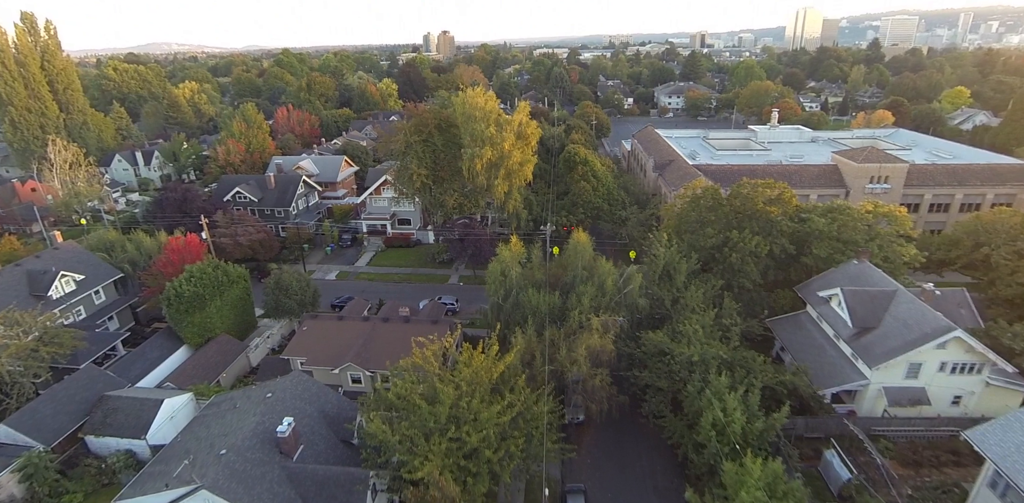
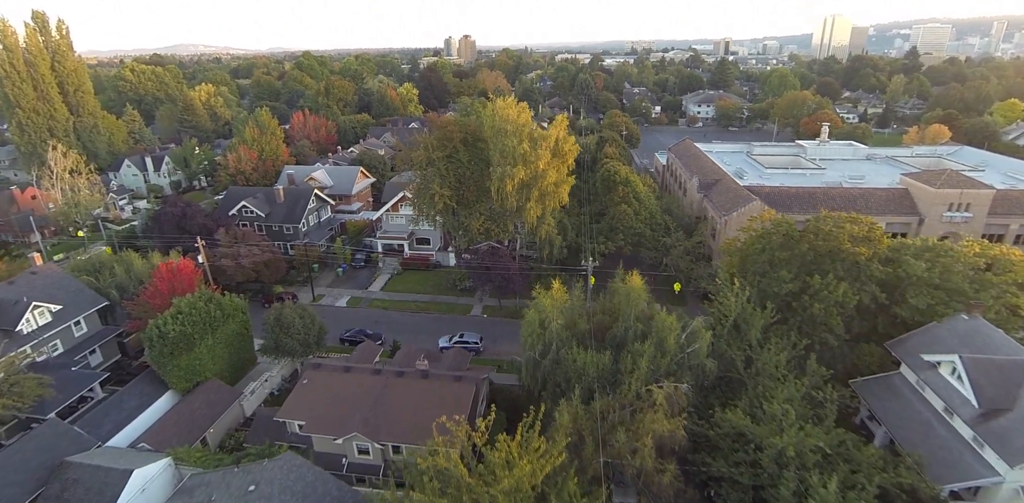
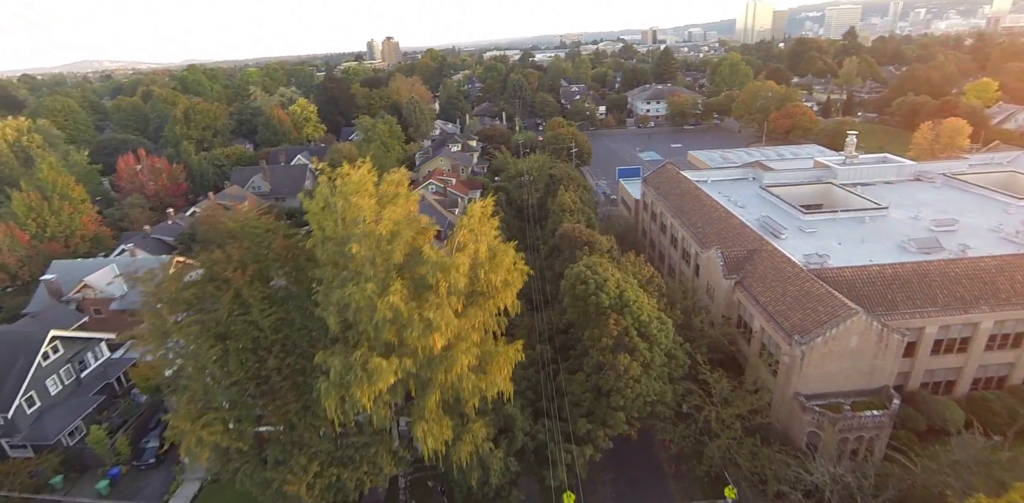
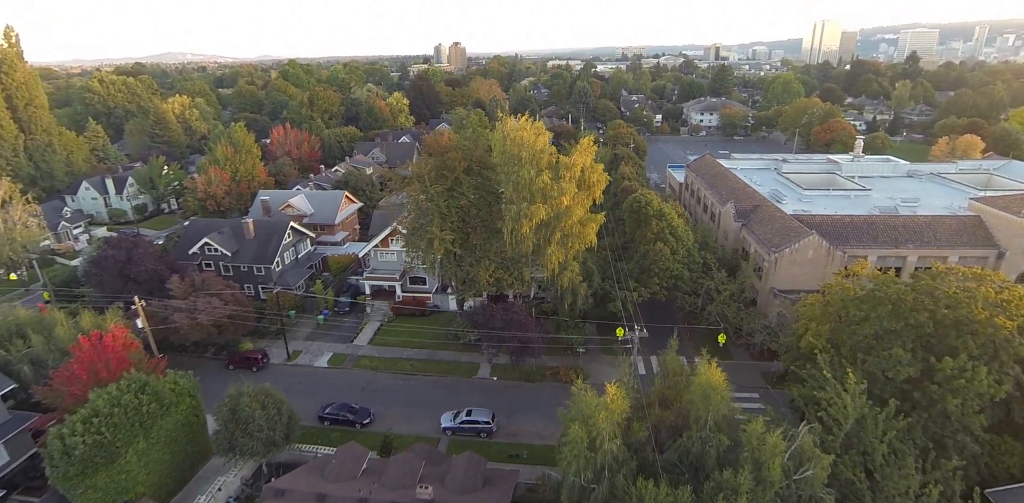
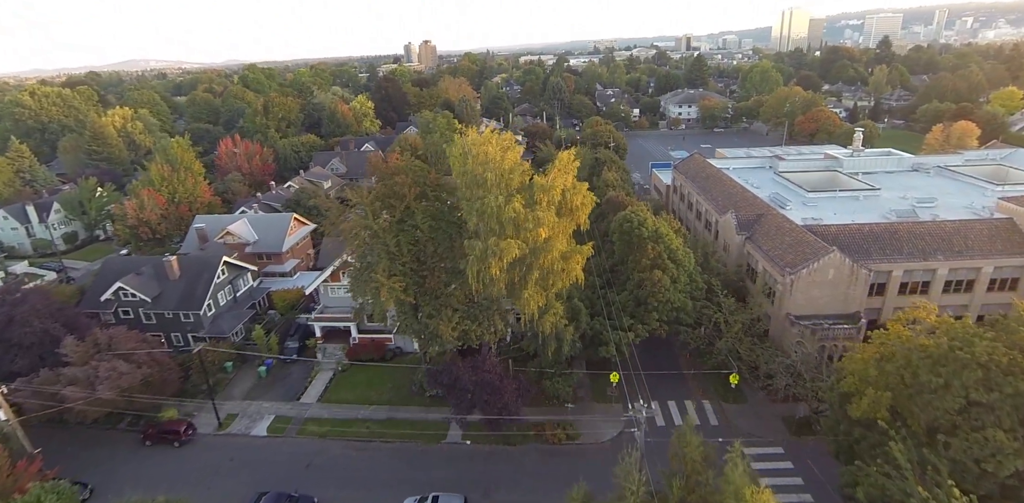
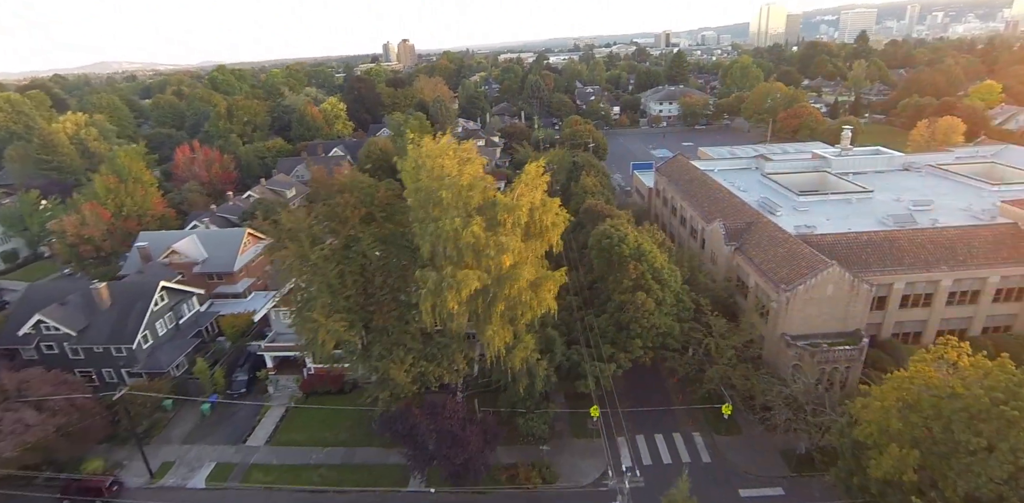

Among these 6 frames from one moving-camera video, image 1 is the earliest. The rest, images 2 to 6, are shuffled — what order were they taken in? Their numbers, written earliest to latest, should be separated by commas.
2, 4, 5, 6, 3
